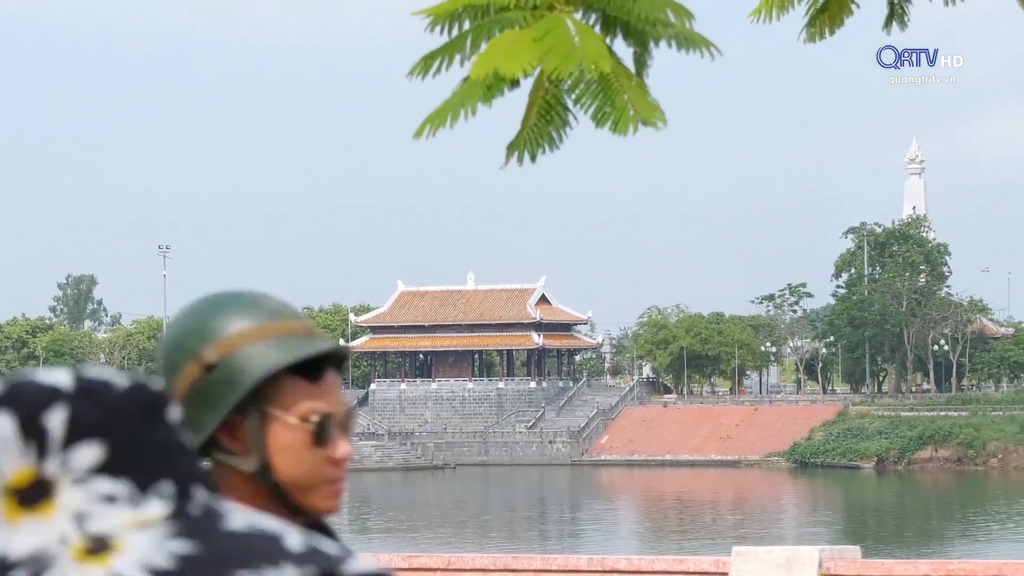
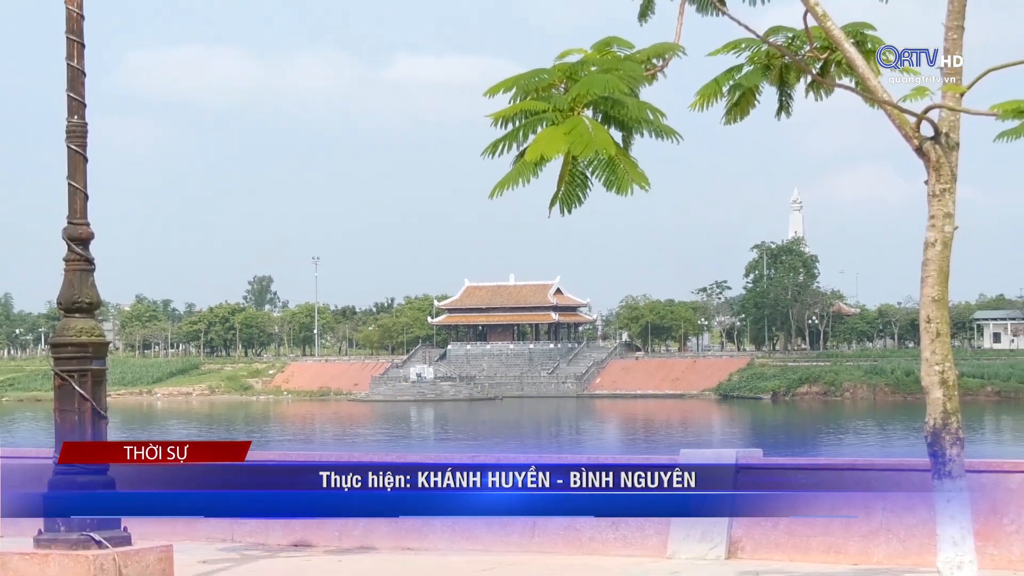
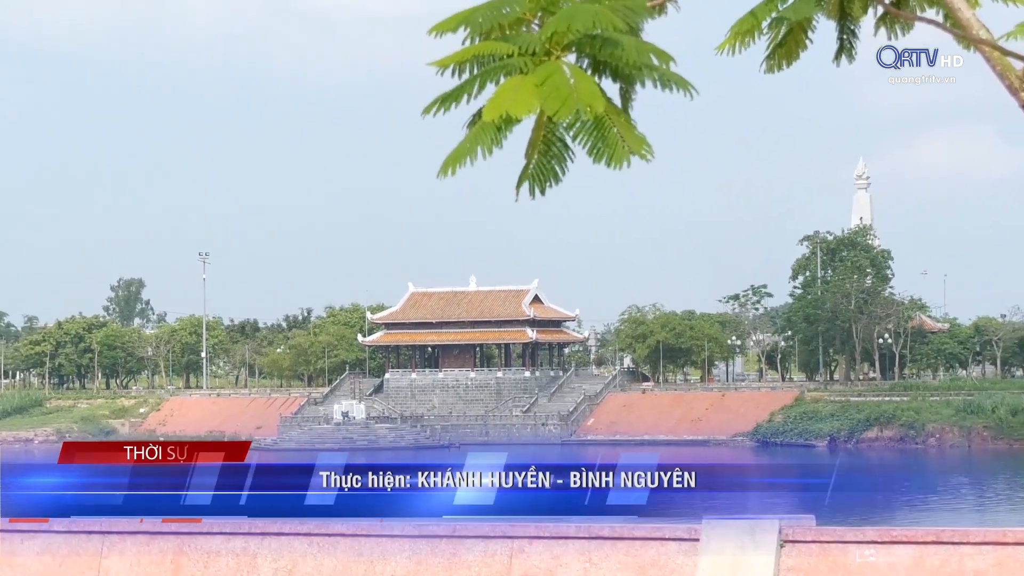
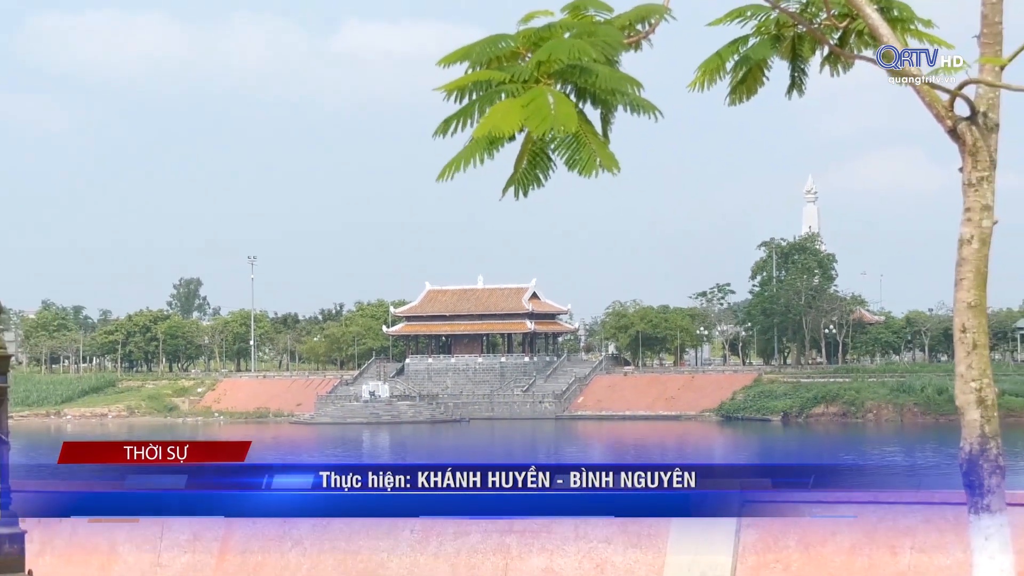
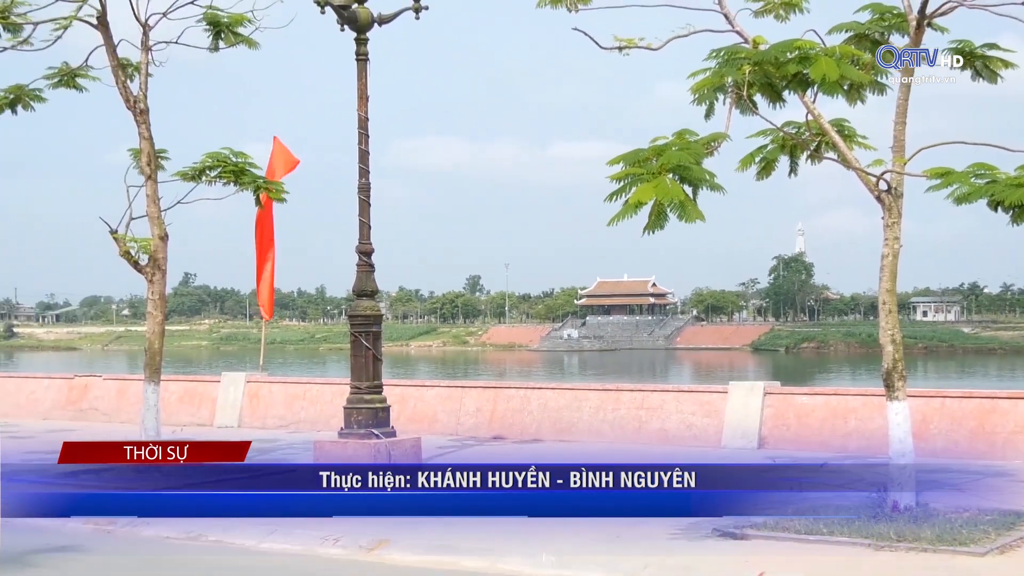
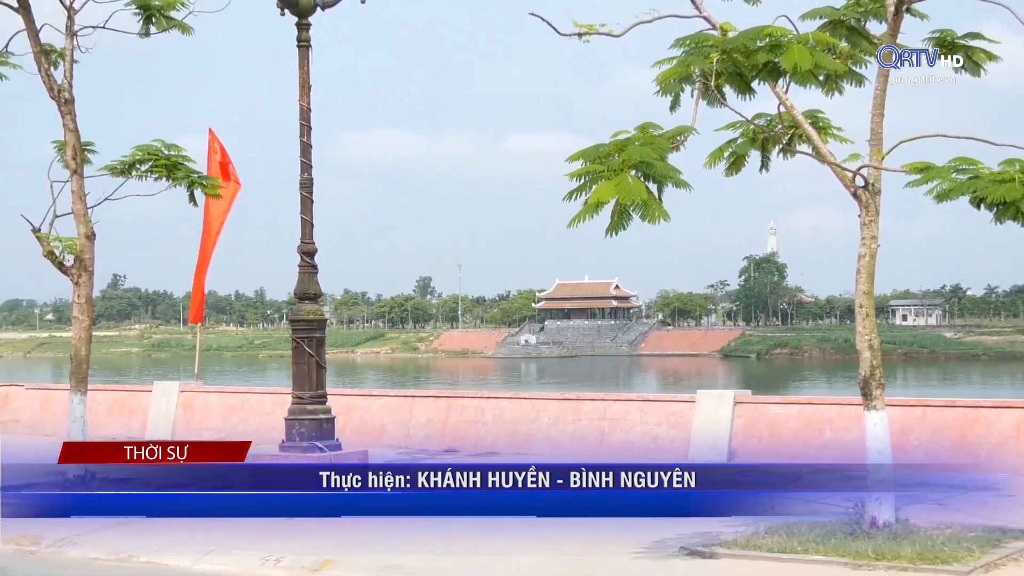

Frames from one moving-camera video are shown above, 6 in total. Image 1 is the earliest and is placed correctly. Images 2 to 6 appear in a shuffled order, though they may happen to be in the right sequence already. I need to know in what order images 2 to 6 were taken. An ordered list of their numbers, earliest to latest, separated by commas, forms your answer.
3, 4, 2, 6, 5
